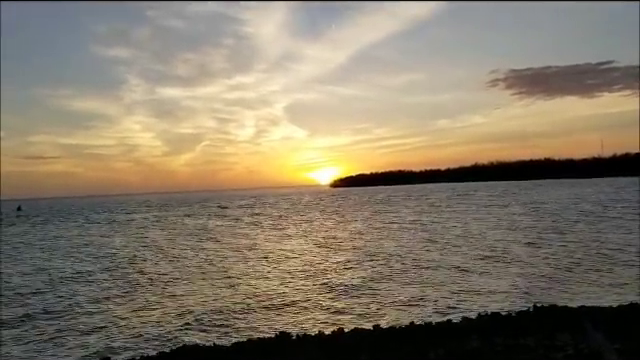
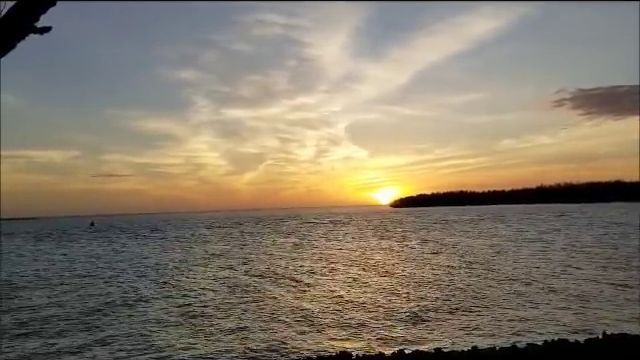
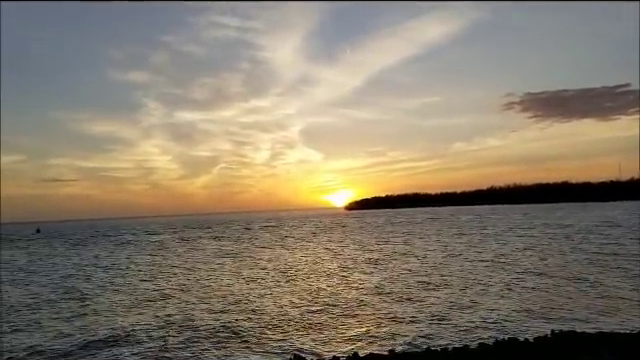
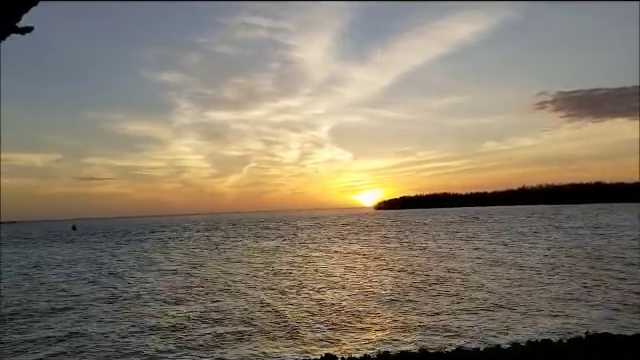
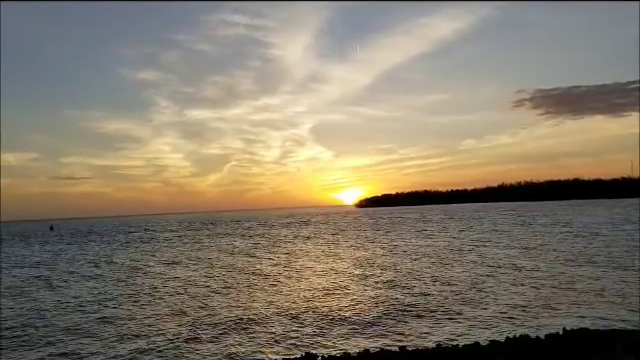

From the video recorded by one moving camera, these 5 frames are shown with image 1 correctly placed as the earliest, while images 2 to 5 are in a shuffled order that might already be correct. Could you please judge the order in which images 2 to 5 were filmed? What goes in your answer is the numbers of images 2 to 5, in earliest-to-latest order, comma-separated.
3, 5, 4, 2
